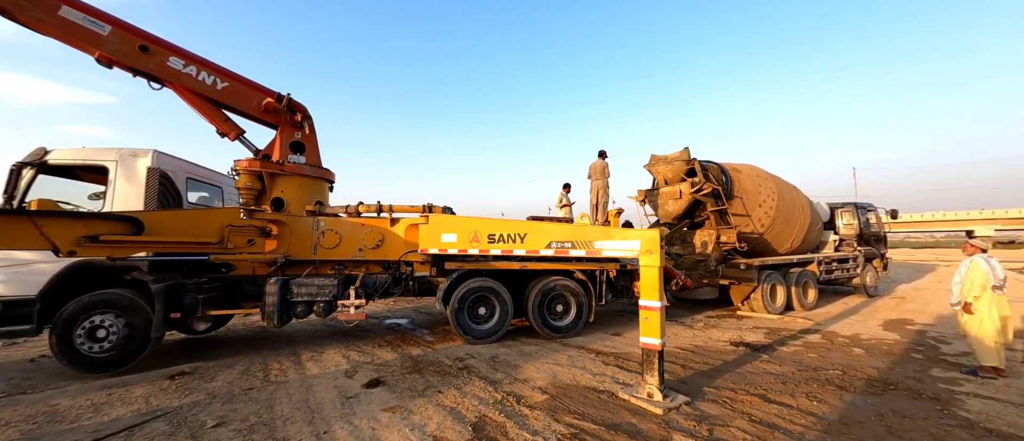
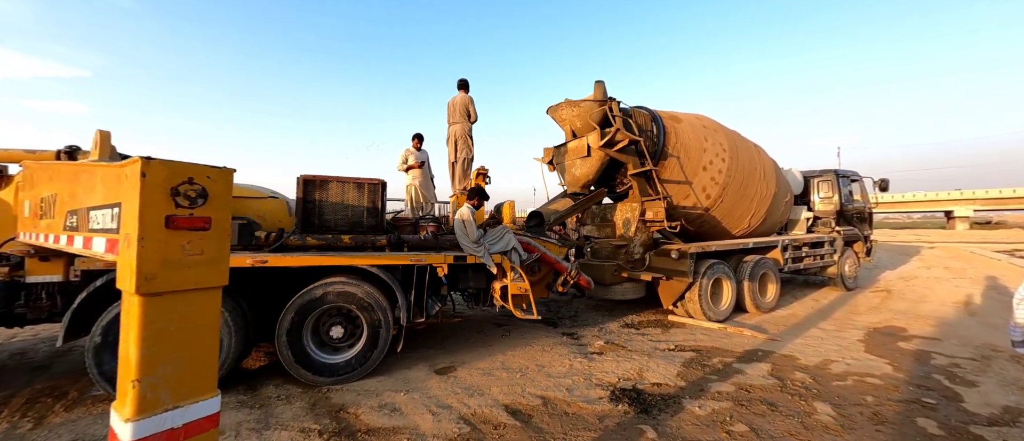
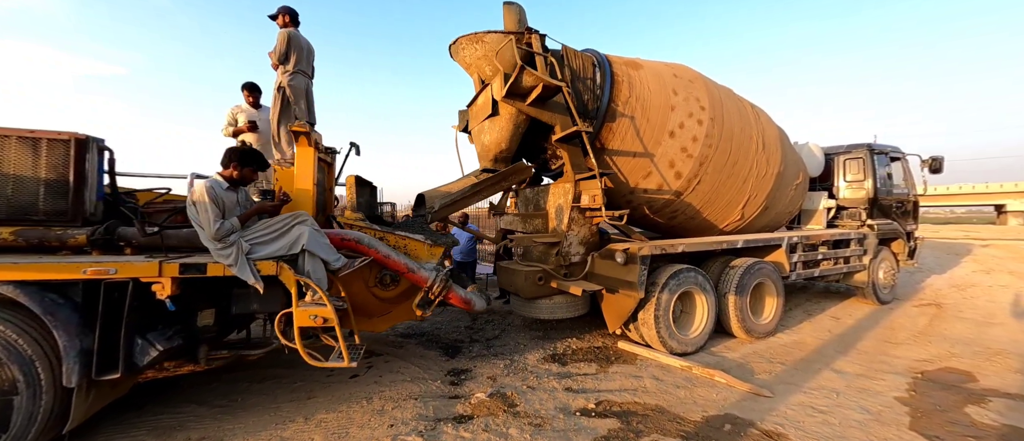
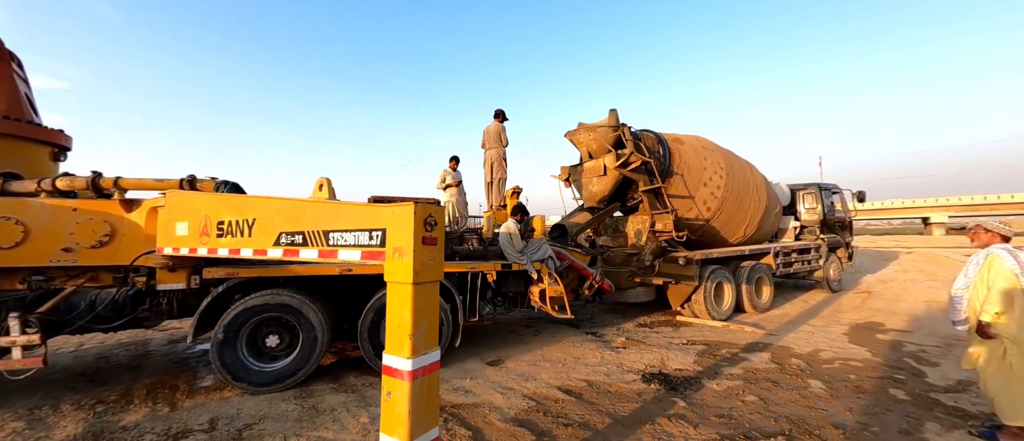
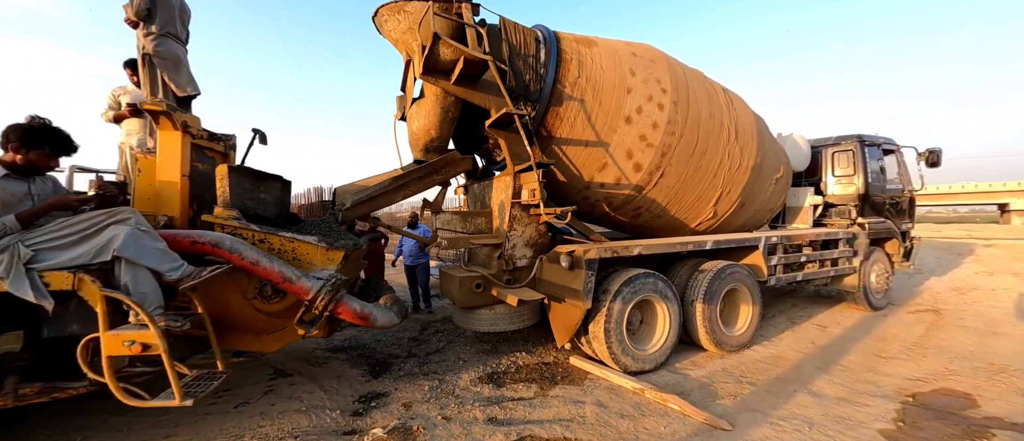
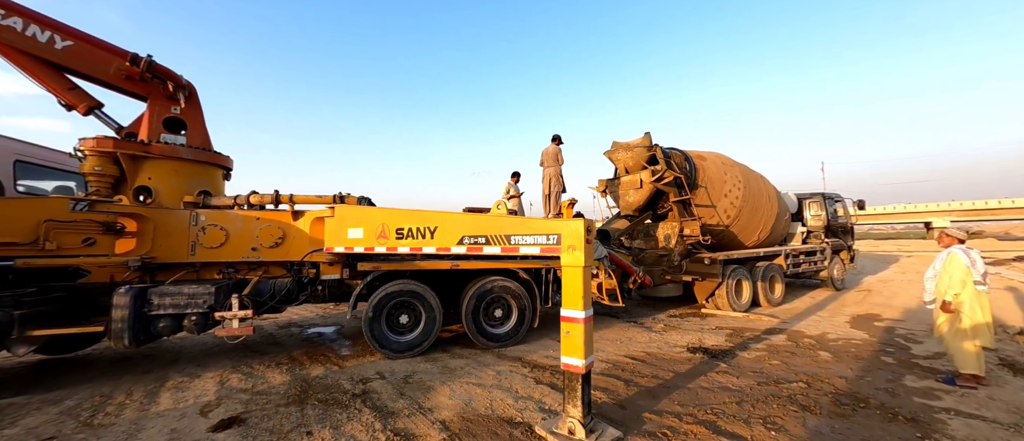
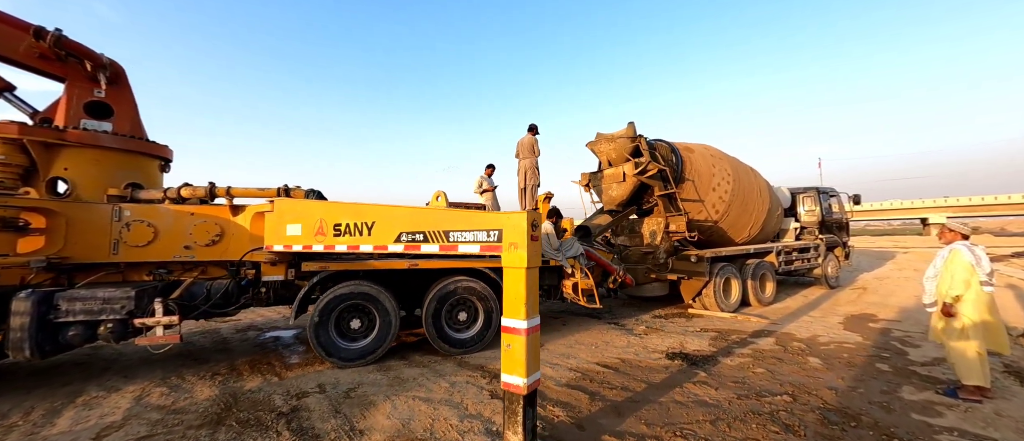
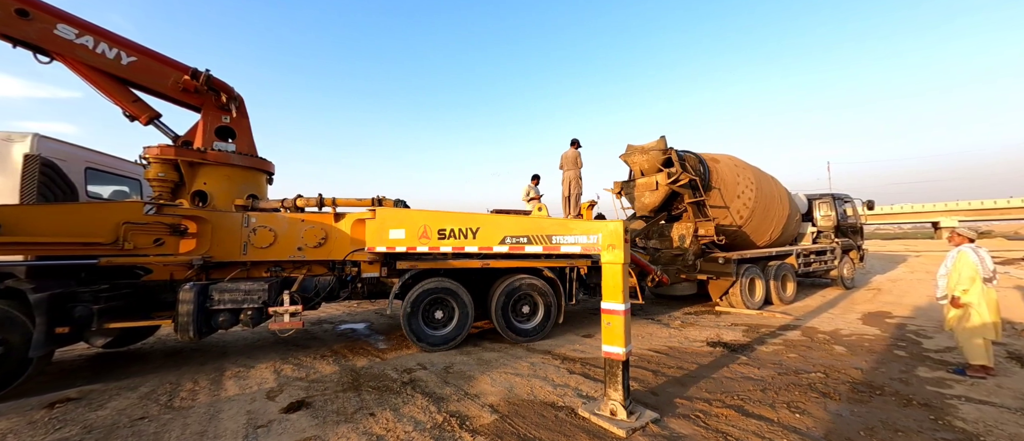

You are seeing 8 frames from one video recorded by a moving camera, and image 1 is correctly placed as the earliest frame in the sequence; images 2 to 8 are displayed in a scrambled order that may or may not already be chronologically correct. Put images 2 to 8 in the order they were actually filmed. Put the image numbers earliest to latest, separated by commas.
8, 6, 7, 4, 2, 3, 5
